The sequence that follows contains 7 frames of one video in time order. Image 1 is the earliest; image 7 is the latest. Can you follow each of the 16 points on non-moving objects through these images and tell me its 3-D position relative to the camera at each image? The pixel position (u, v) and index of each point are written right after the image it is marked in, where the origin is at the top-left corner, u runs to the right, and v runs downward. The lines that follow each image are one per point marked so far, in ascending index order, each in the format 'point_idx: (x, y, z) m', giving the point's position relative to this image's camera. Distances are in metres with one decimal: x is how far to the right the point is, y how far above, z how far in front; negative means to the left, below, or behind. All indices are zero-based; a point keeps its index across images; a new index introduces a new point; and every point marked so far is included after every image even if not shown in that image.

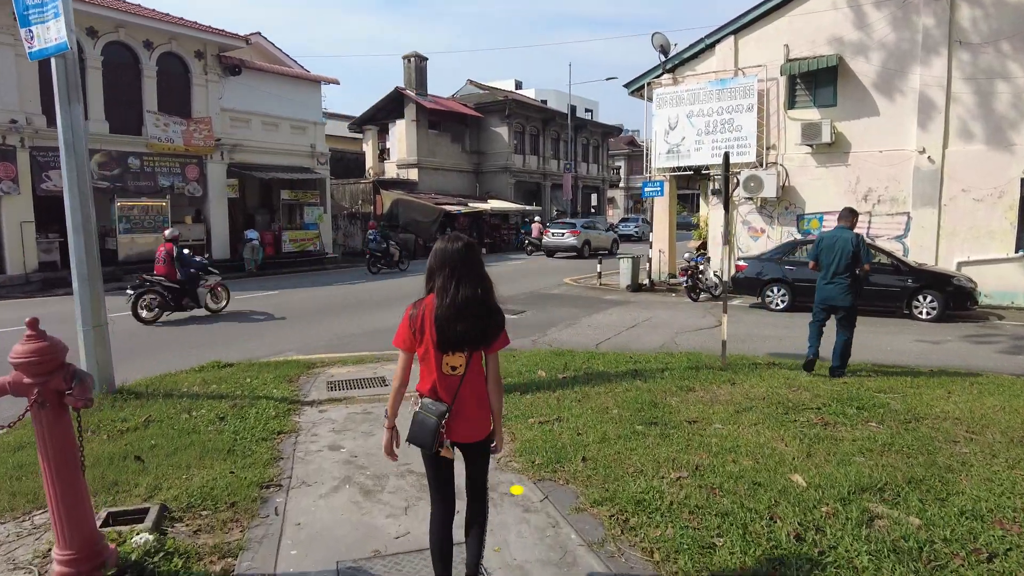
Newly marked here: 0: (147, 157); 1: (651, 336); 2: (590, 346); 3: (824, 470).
0: (-10.4, +3.8, +19.0) m
1: (+2.2, -0.8, +10.3) m
2: (+1.1, -0.9, +9.5) m
3: (+1.9, -1.1, +4.0) m
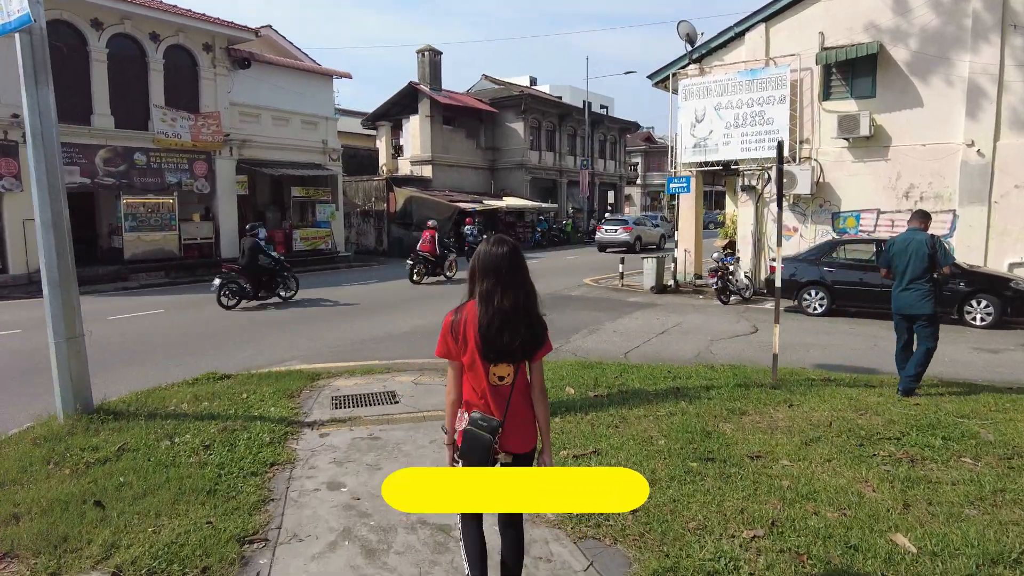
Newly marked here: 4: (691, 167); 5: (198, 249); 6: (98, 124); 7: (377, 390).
0: (-10.0, +3.8, +18.4) m
1: (+2.5, -0.8, +9.5) m
2: (+1.4, -0.9, +8.7) m
3: (+2.1, -1.2, +3.3) m
4: (+4.5, +3.0, +16.7) m
5: (-9.4, +1.2, +19.9) m
6: (-10.7, +4.3, +17.2) m
7: (-1.4, -1.1, +6.9) m
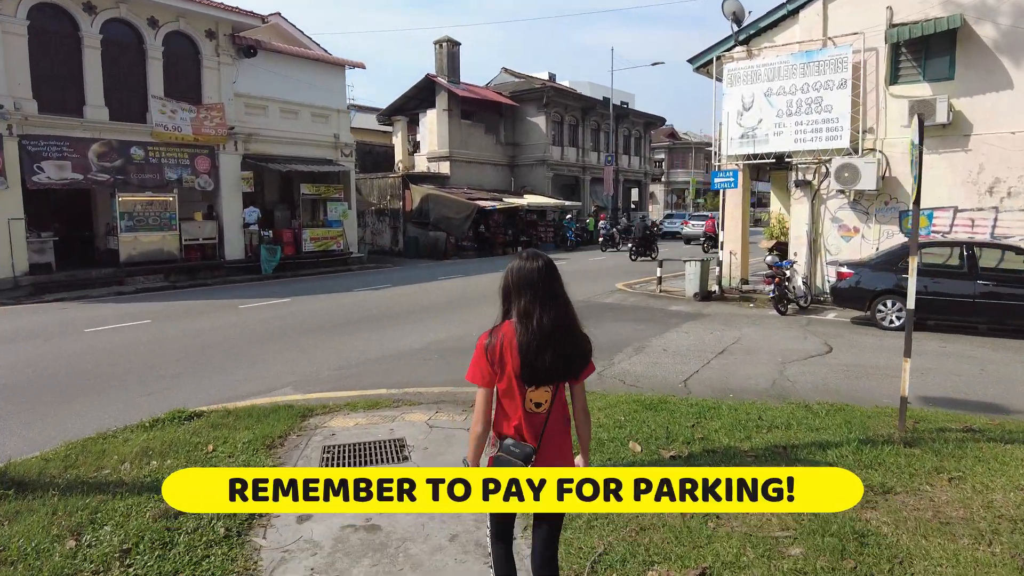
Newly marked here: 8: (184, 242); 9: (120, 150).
0: (-9.3, +3.7, +17.2) m
1: (+2.9, -1.0, +8.0) m
2: (+1.8, -1.1, +7.2) m
3: (+2.3, -1.3, +1.7) m
4: (+5.1, +2.9, +15.0) m
5: (-8.7, +1.1, +18.6) m
6: (-10.1, +4.2, +16.0) m
7: (-1.1, -1.2, +5.4) m
8: (-8.9, +1.3, +18.1) m
9: (-9.7, +3.4, +16.5) m
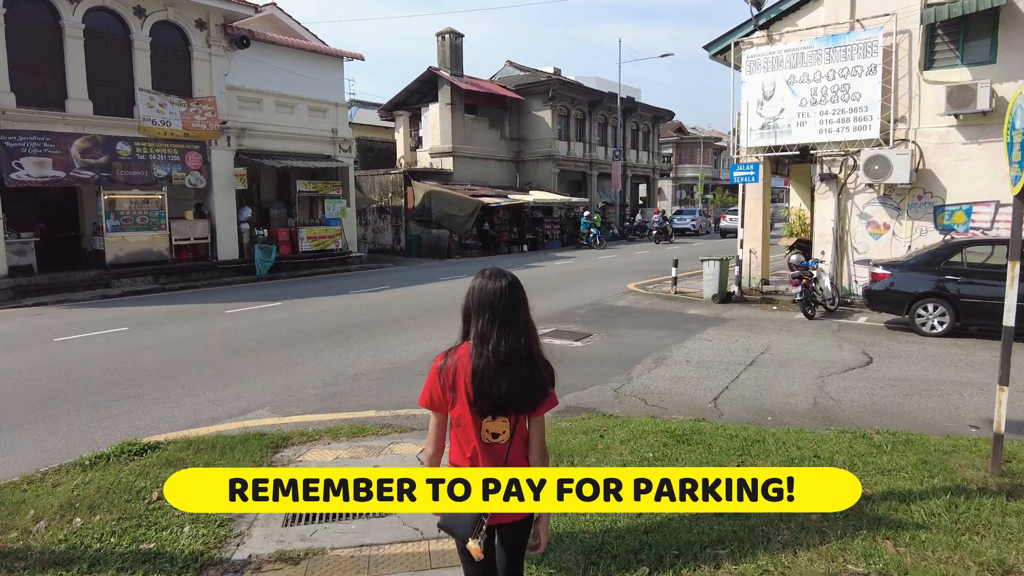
0: (-9.2, +3.6, +16.4) m
1: (+3.0, -1.0, +7.1) m
2: (+1.8, -1.2, +6.3) m
3: (+2.3, -1.4, +0.8) m
4: (+5.2, +2.9, +14.1) m
5: (-8.6, +1.0, +17.8) m
6: (-10.0, +4.1, +15.2) m
7: (-1.0, -1.3, +4.6) m
8: (-8.8, +1.2, +17.3) m
9: (-9.6, +3.3, +15.7) m
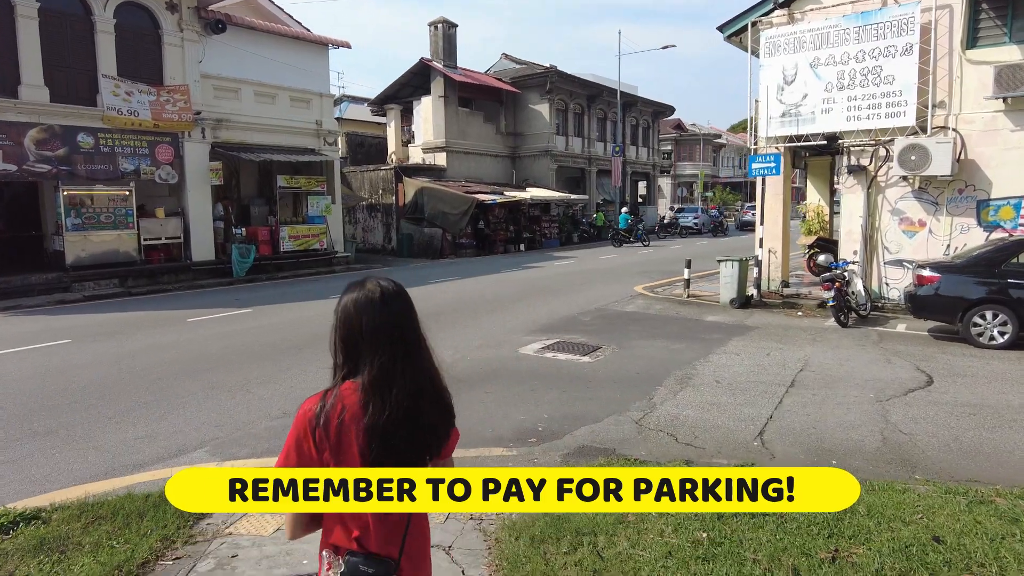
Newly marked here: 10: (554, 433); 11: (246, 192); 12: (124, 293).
0: (-9.3, +3.5, +15.1) m
1: (+3.0, -1.1, +5.9) m
2: (+1.8, -1.2, +5.1) m
3: (+2.3, -1.5, -0.4) m
4: (+5.1, +2.8, +12.9) m
5: (-8.6, +0.9, +16.5) m
6: (-10.1, +4.0, +13.9) m
7: (-1.0, -1.4, +3.3) m
8: (-8.8, +1.1, +15.9) m
9: (-9.7, +3.3, +14.4) m
10: (+0.3, -1.2, +5.4) m
11: (-7.8, +2.8, +19.4) m
12: (-8.6, -0.1, +14.6) m
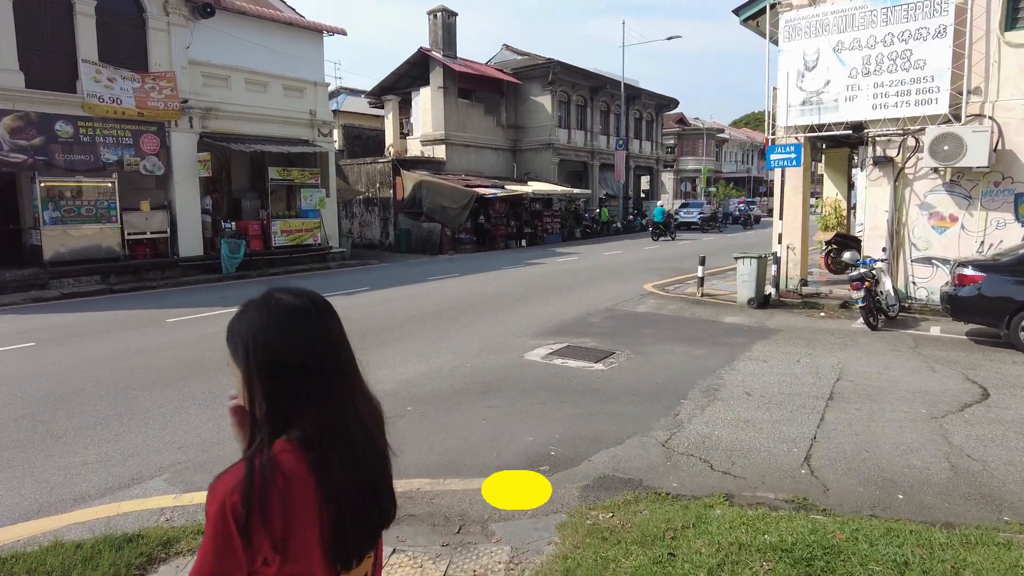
0: (-9.2, +3.6, +14.3) m
1: (+3.0, -1.1, +5.1) m
2: (+1.9, -1.3, +4.3) m
3: (+2.4, -1.6, -1.1) m
4: (+5.2, +2.8, +12.1) m
5: (-8.6, +1.0, +15.7) m
6: (-10.0, +4.1, +13.1) m
7: (-1.0, -1.4, +2.6) m
8: (-8.8, +1.2, +15.2) m
9: (-9.6, +3.3, +13.6) m
10: (+0.4, -1.2, +4.7) m
11: (-7.8, +2.9, +18.7) m
12: (-8.5, 0.0, +13.9) m
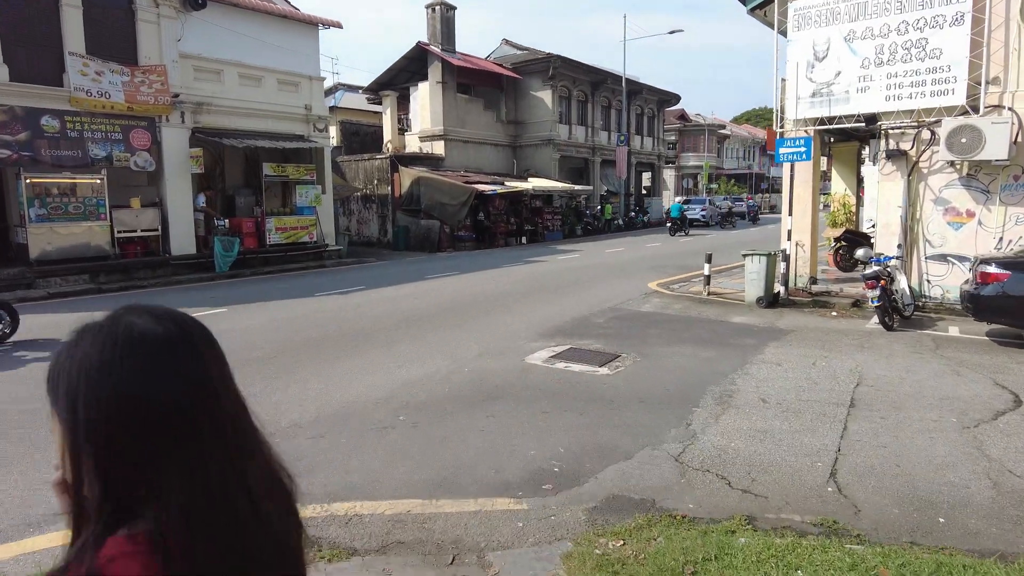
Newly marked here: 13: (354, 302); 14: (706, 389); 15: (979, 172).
0: (-9.2, +3.6, +13.9) m
1: (+3.0, -1.1, +4.7) m
2: (+1.9, -1.3, +4.0) m
3: (+2.4, -1.6, -1.5) m
4: (+5.2, +2.9, +11.7) m
5: (-8.6, +1.0, +15.4) m
6: (-10.0, +4.1, +12.7) m
7: (-1.0, -1.4, +2.2) m
8: (-8.8, +1.2, +14.8) m
9: (-9.6, +3.3, +13.2) m
10: (+0.4, -1.2, +4.3) m
11: (-7.8, +2.9, +18.3) m
12: (-8.5, 0.0, +13.5) m
13: (-2.7, -0.3, +11.1) m
14: (+1.8, -0.9, +6.2) m
15: (+7.2, +1.8, +10.2) m
